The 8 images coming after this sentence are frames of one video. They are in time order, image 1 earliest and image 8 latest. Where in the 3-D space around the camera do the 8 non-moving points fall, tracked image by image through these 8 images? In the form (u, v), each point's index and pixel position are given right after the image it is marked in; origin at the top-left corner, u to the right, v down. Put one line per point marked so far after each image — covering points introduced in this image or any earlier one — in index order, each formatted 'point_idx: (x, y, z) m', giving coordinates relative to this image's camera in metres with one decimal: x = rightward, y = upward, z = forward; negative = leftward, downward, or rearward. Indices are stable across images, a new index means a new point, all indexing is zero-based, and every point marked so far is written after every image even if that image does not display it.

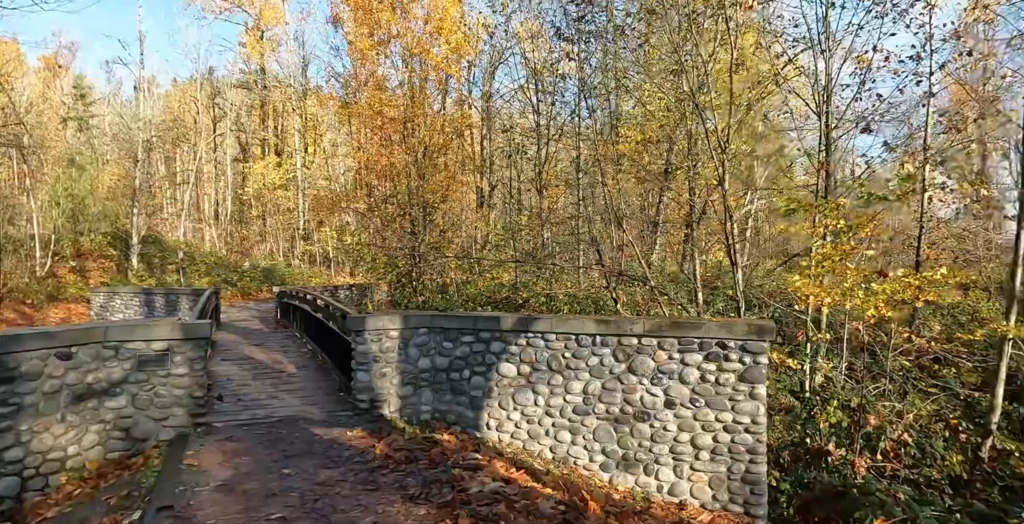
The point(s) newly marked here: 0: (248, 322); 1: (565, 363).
0: (-5.7, -1.3, +13.9) m
1: (+0.4, -0.8, +5.2) m
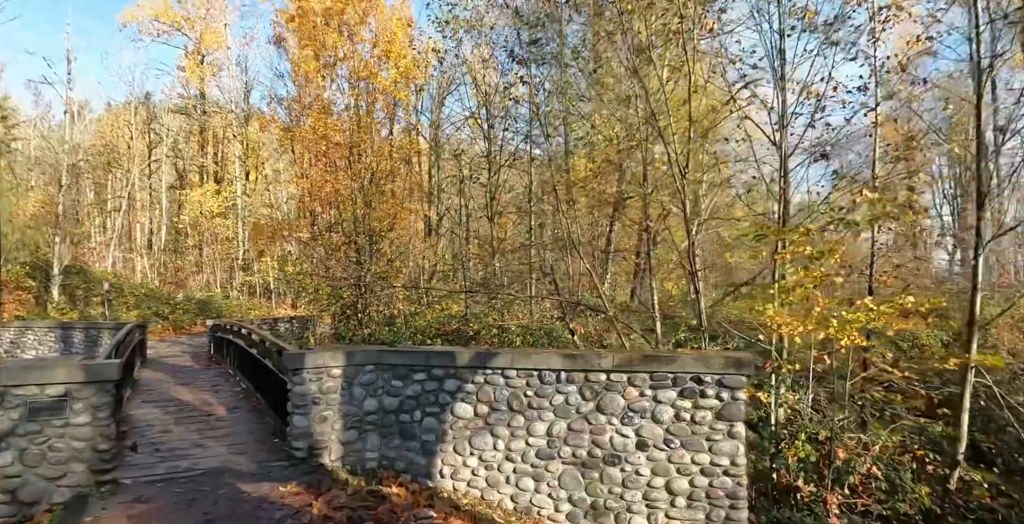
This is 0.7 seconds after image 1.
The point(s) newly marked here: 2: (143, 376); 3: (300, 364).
0: (-6.7, -1.9, +12.8) m
1: (+0.1, -1.0, +4.7) m
2: (-5.5, -1.7, +9.5) m
3: (-1.6, -0.8, +4.7) m
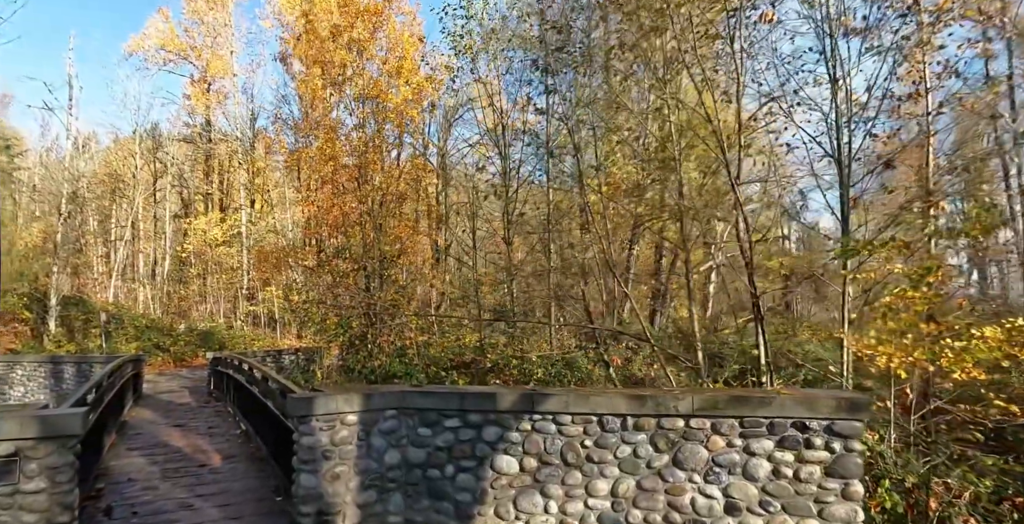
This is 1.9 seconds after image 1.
0: (-6.3, -2.5, +12.0) m
1: (+0.4, -1.2, +3.9) m
2: (-5.1, -2.1, +8.6) m
3: (-1.3, -0.9, +3.9) m
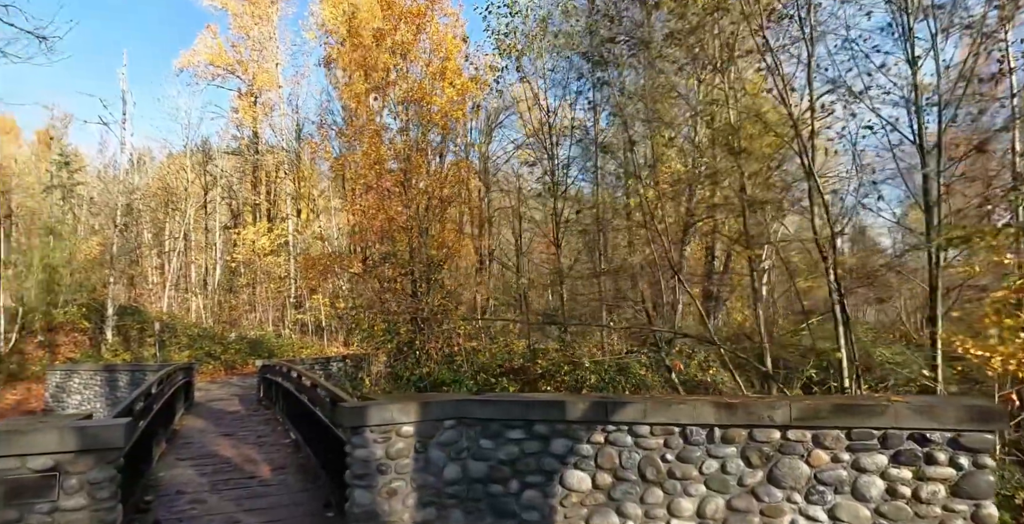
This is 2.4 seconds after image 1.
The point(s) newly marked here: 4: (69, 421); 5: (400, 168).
0: (-5.4, -2.6, +12.0) m
1: (+0.8, -1.1, +3.5) m
2: (-4.4, -2.2, +8.5) m
3: (-0.9, -0.9, +3.6) m
4: (-2.6, -0.9, +3.7) m
5: (-2.3, +2.0, +13.0) m
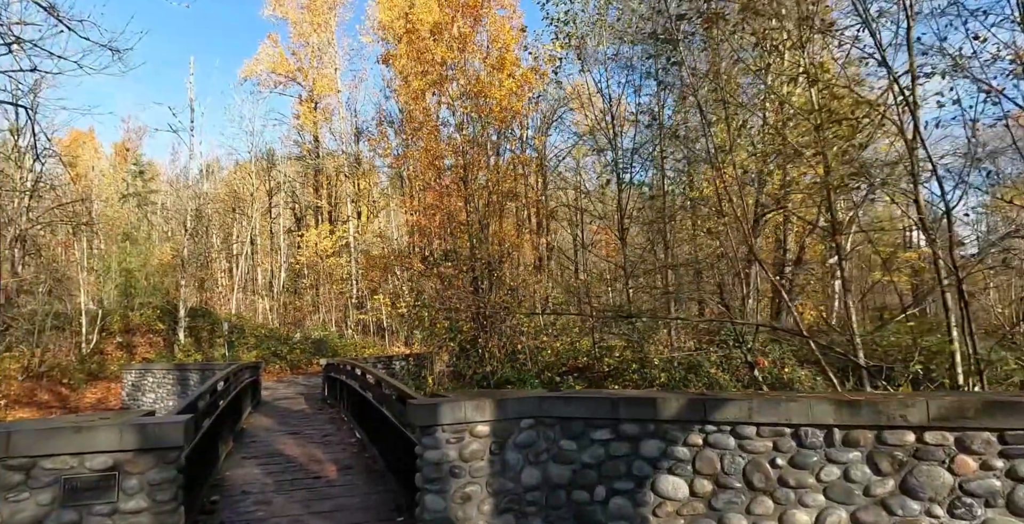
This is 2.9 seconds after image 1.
0: (-4.2, -2.6, +12.1) m
1: (+1.3, -1.0, +3.0) m
2: (-3.5, -2.1, +8.5) m
3: (-0.4, -0.8, +3.3) m
4: (-2.2, -0.9, +3.6) m
5: (-1.1, +2.0, +12.8) m
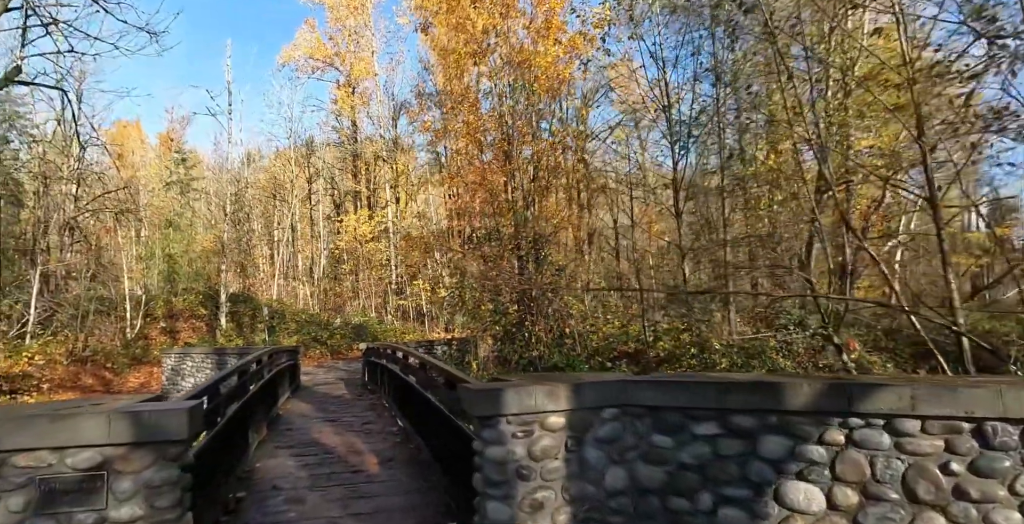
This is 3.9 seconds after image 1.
0: (-3.3, -2.3, +11.6) m
1: (+1.6, -0.8, +2.3) m
2: (-2.8, -1.8, +8.1) m
3: (-0.1, -0.6, +2.7) m
4: (-1.8, -0.7, +3.1) m
5: (-0.2, +2.4, +12.1) m
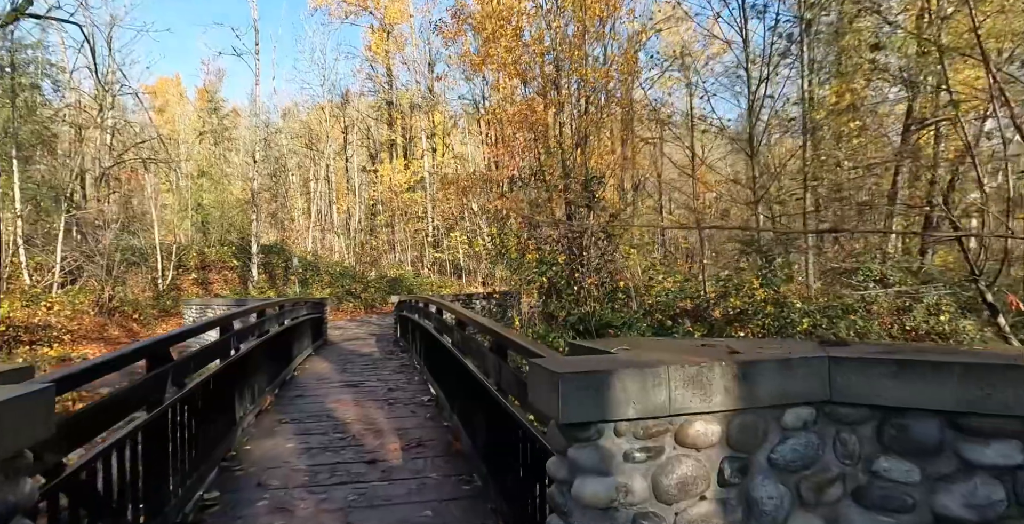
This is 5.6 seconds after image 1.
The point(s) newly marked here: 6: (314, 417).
0: (-2.5, -1.3, +10.7) m
1: (+1.8, -0.6, +1.0) m
2: (-2.2, -1.2, +7.1) m
3: (+0.2, -0.3, +1.5) m
4: (-1.5, -0.4, +2.0) m
5: (+0.6, +3.3, +10.7) m
6: (-1.4, -1.1, +4.4) m
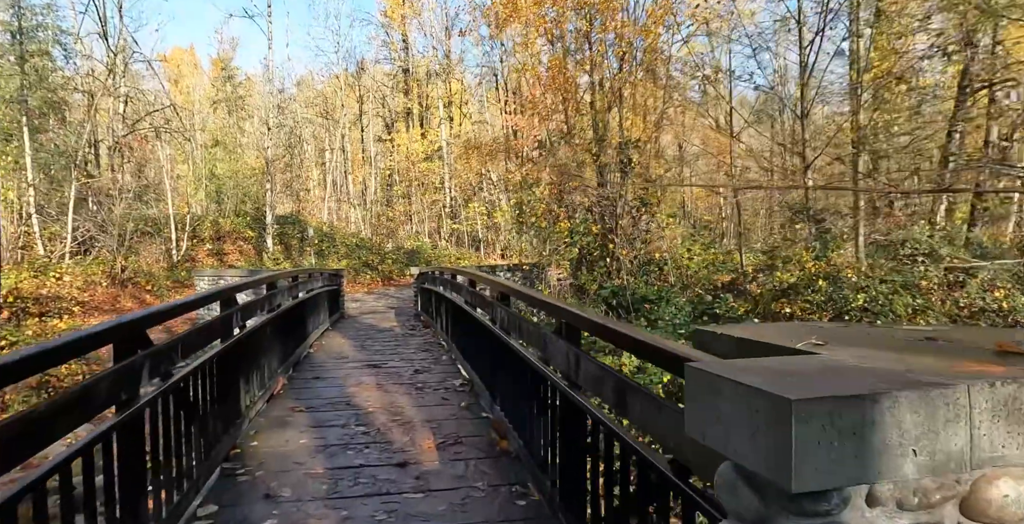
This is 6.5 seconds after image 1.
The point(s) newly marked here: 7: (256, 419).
0: (-2.1, -0.9, +10.2) m
1: (+2.0, -0.5, +0.4) m
2: (-1.9, -0.8, +6.6) m
3: (+0.4, -0.2, +0.9) m
4: (-1.3, -0.2, +1.4) m
5: (+1.0, +3.8, +9.9) m
6: (-1.1, -0.8, +3.8) m
7: (-1.4, -0.8, +3.4) m
